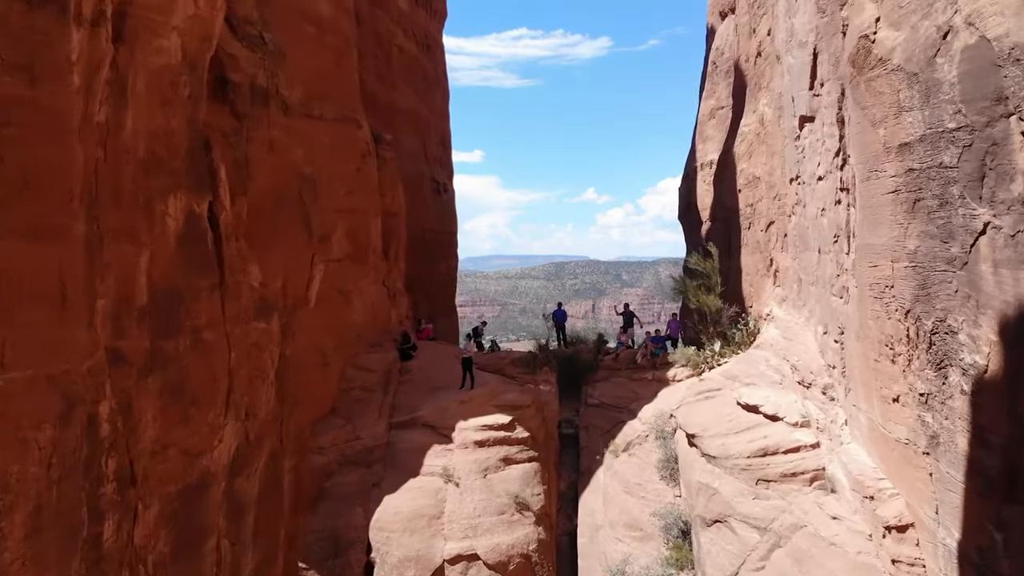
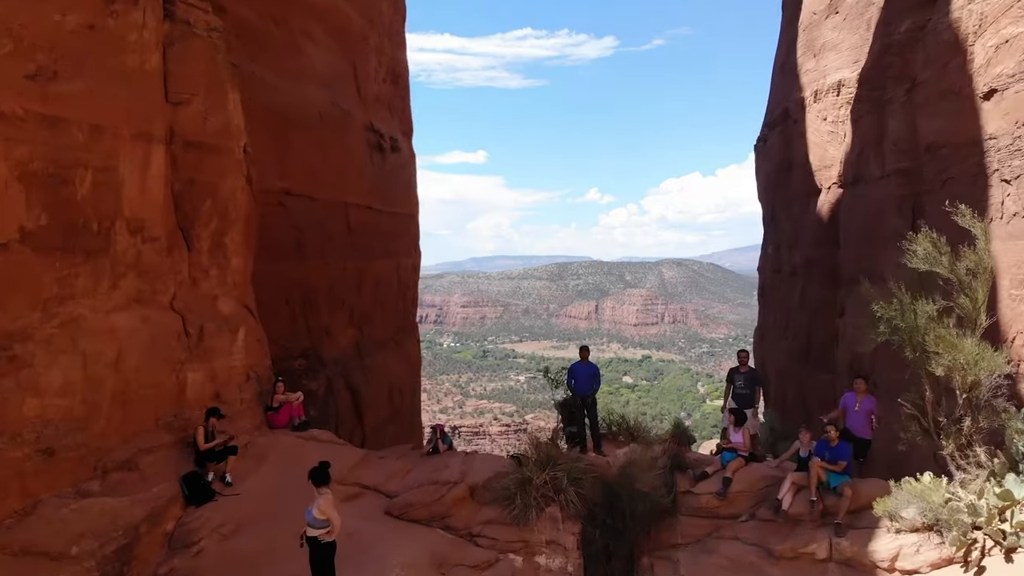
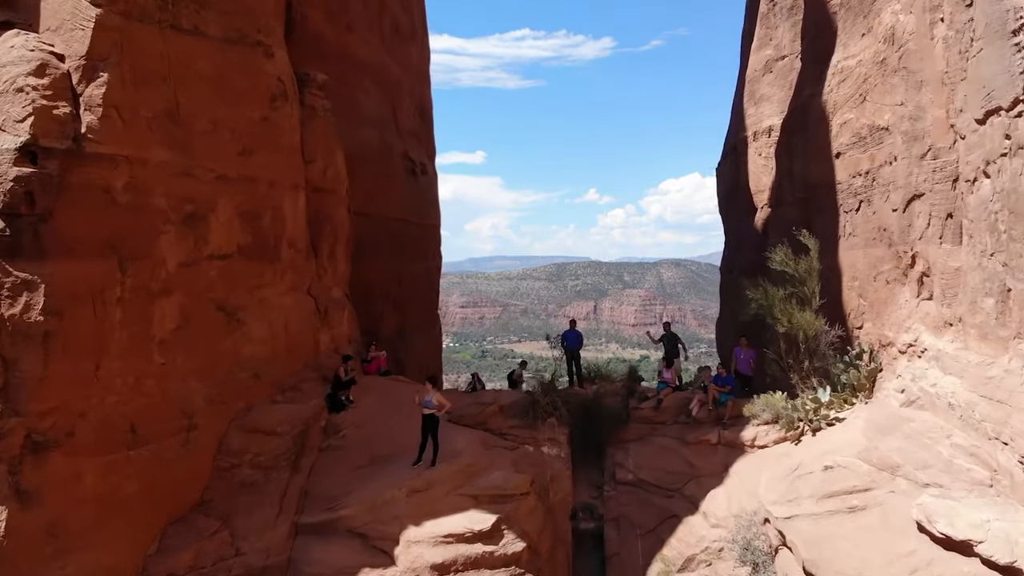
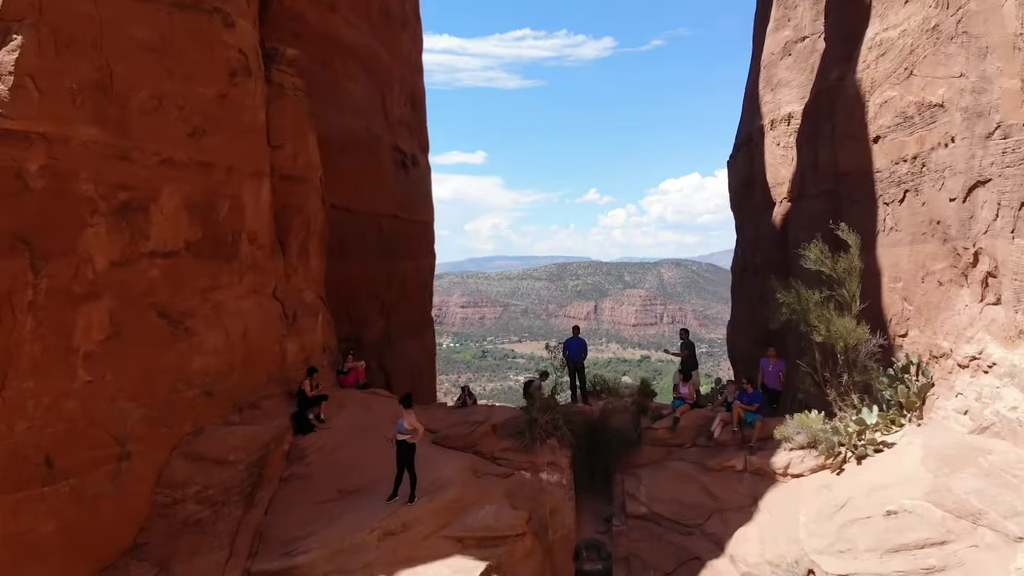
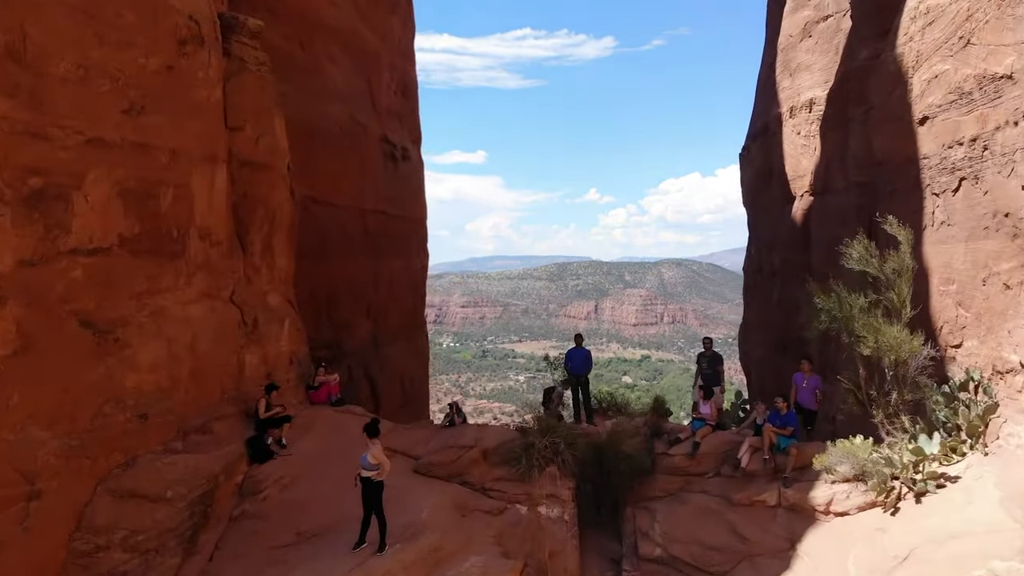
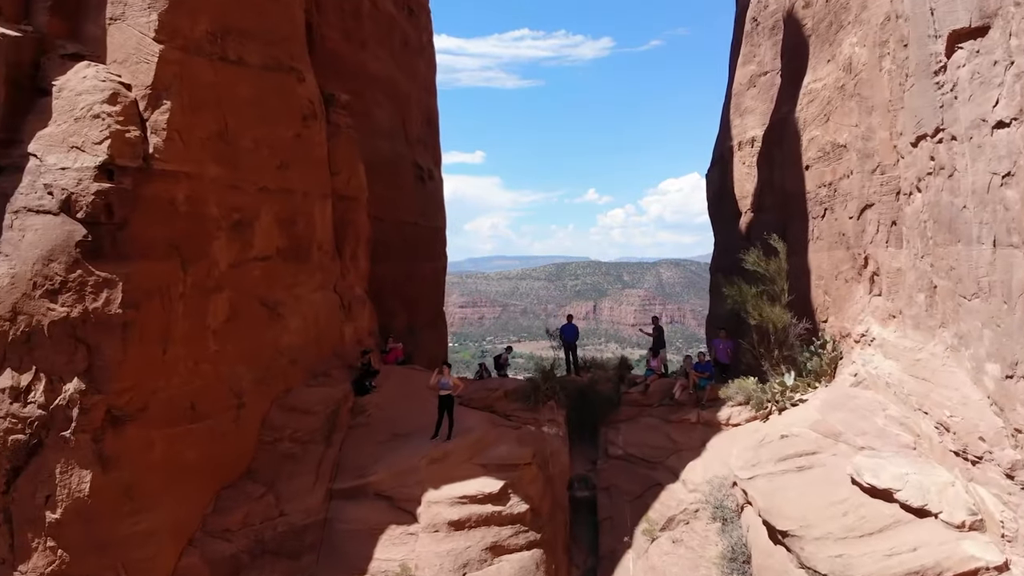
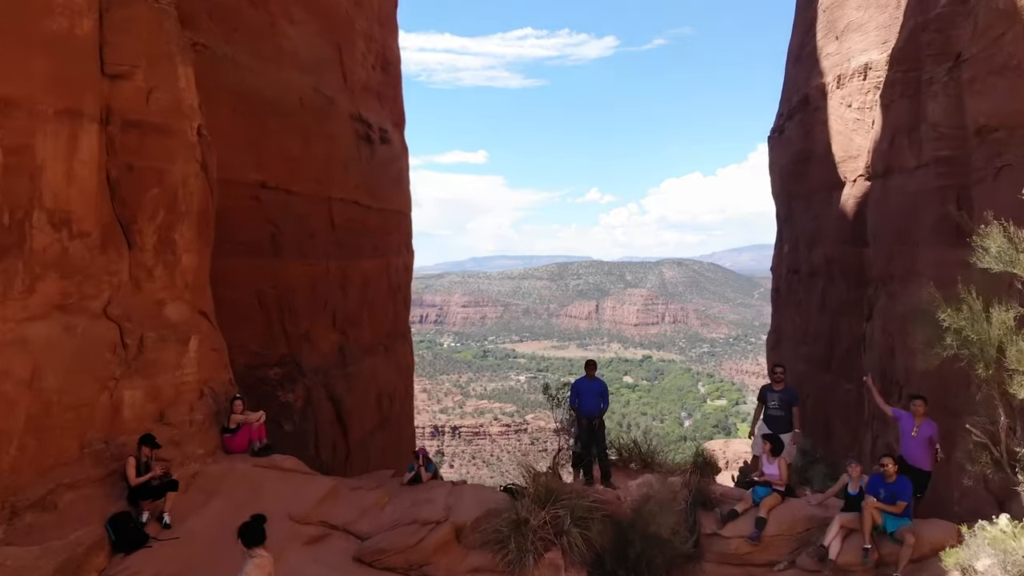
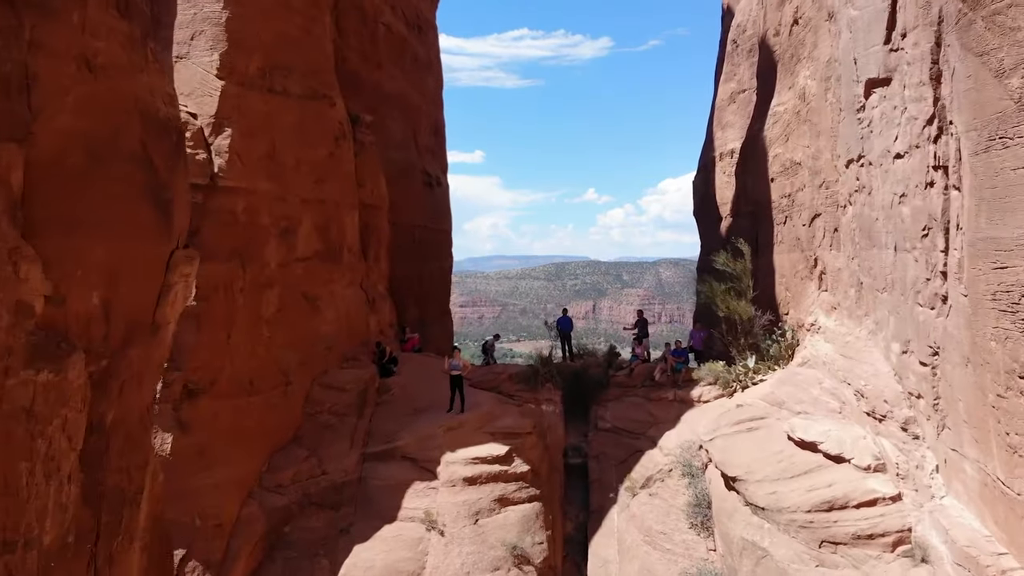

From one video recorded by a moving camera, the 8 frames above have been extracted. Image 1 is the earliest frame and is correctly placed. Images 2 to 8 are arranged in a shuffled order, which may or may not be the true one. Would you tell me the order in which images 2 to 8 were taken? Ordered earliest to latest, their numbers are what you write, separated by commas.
8, 6, 3, 4, 5, 2, 7
